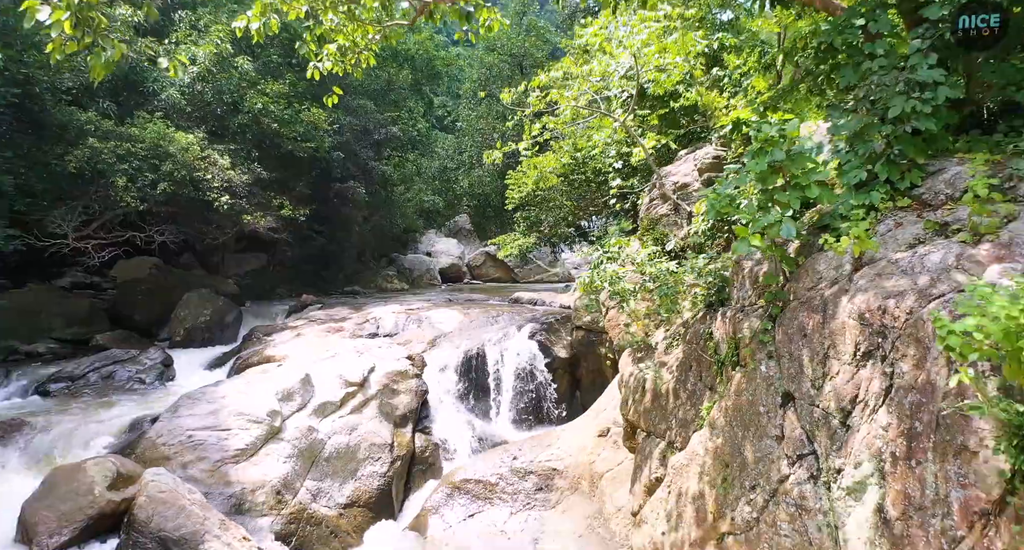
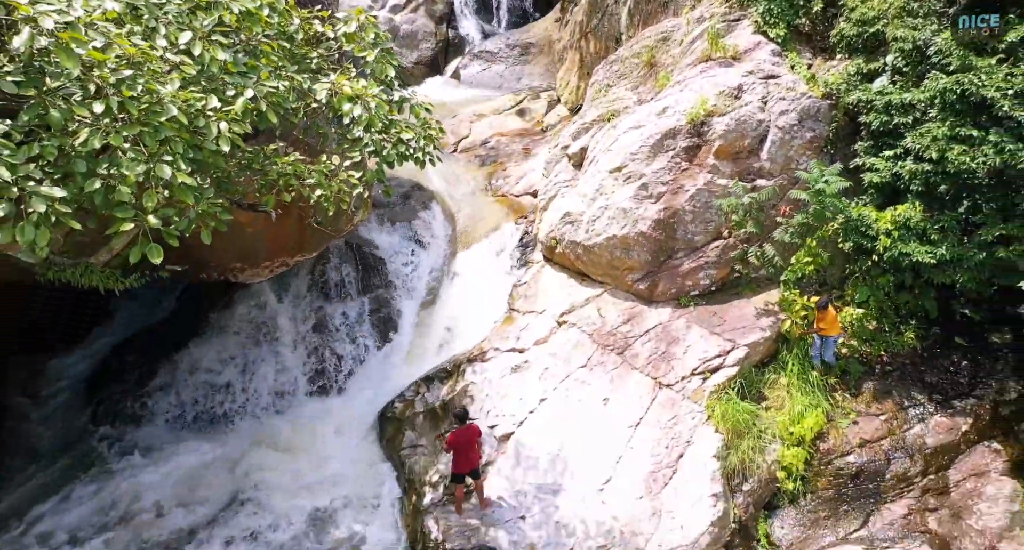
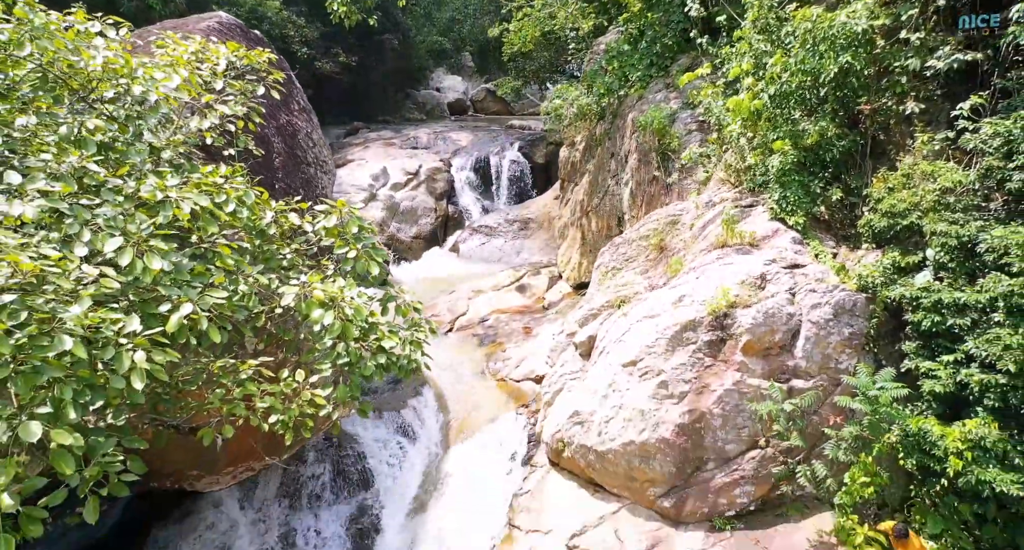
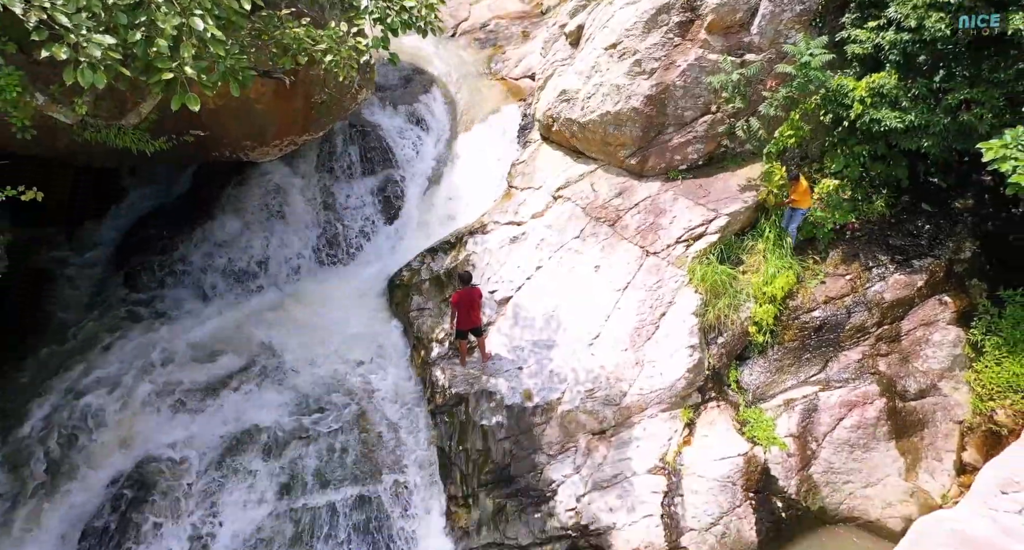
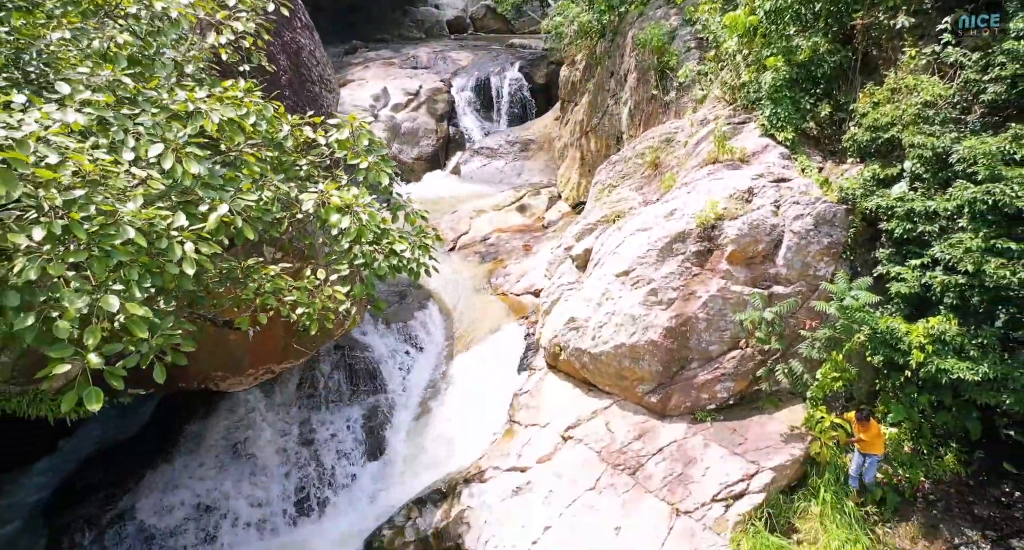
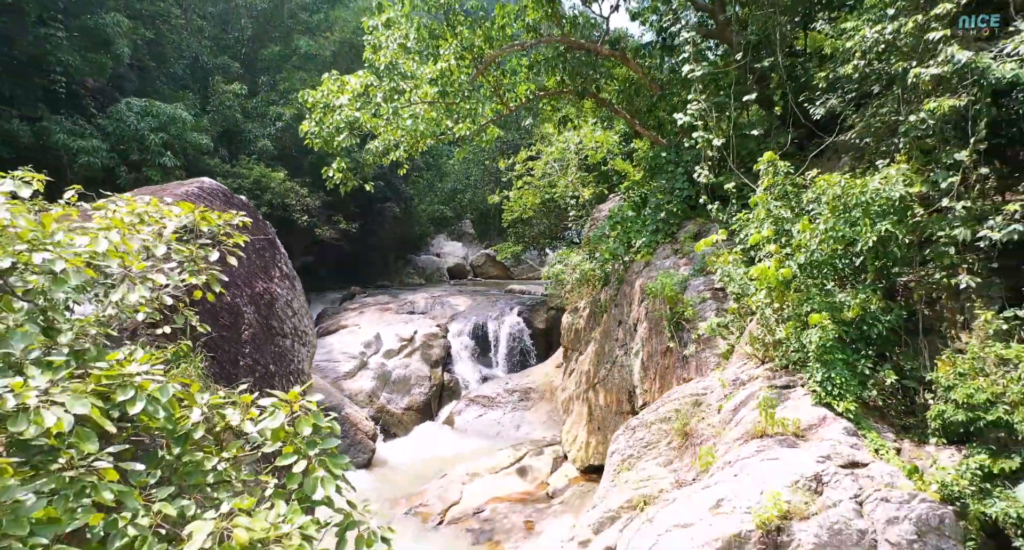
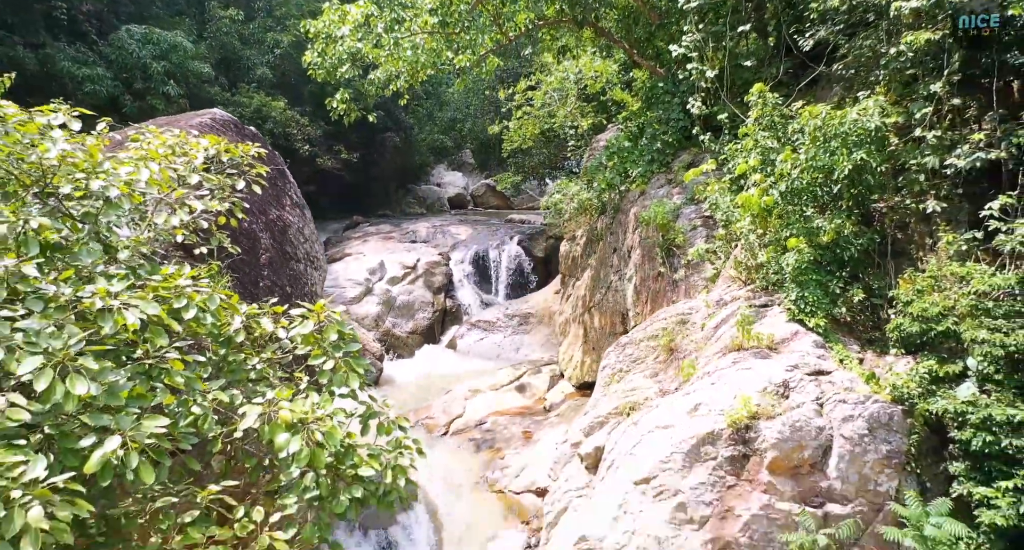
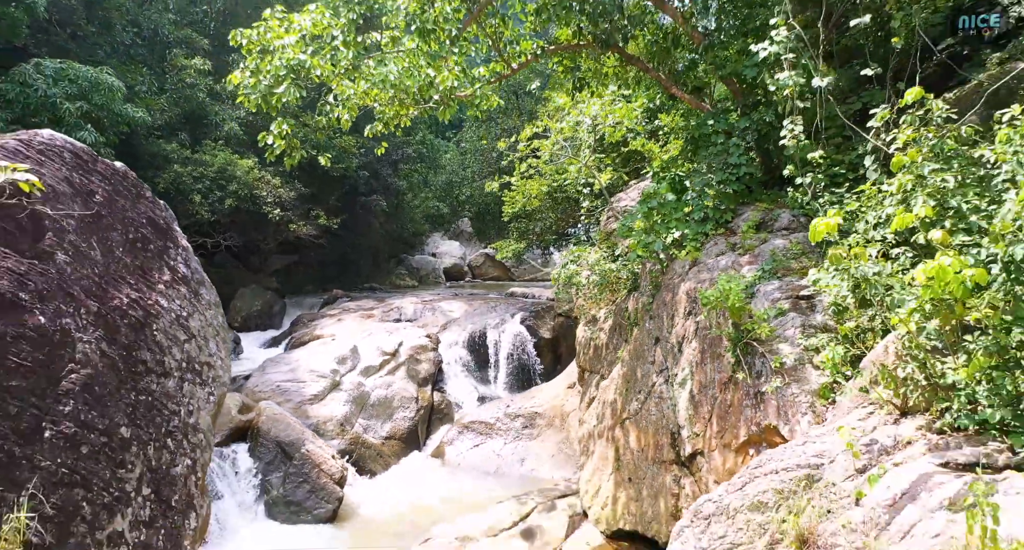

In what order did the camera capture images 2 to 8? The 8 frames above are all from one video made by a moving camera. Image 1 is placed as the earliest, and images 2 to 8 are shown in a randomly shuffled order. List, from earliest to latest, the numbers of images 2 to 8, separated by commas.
8, 6, 7, 3, 5, 2, 4
